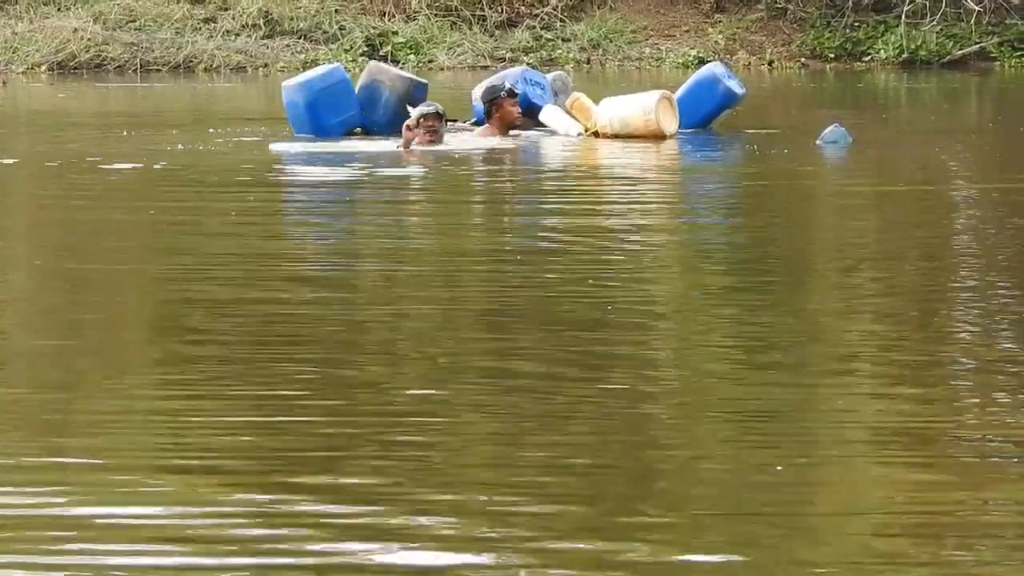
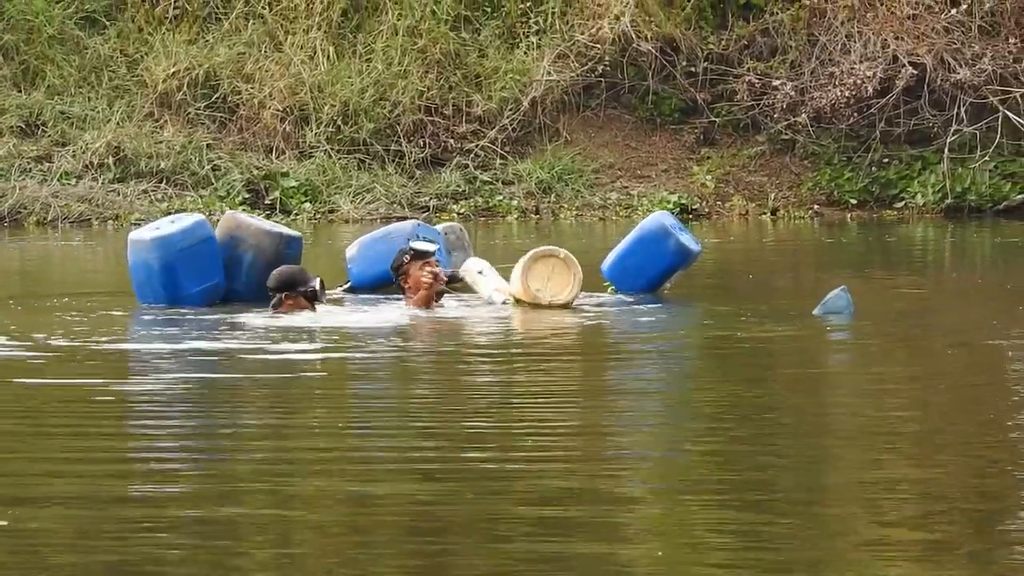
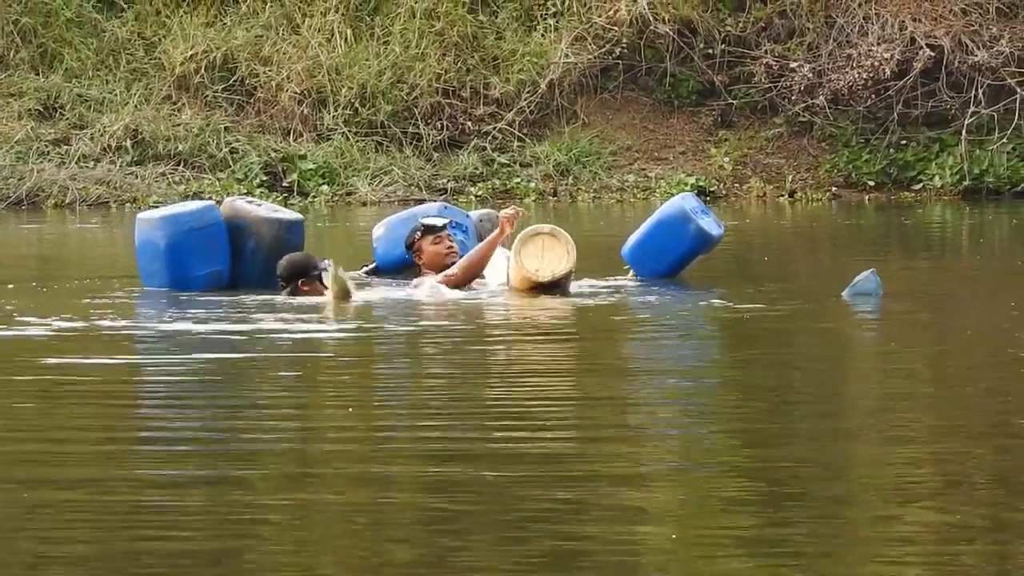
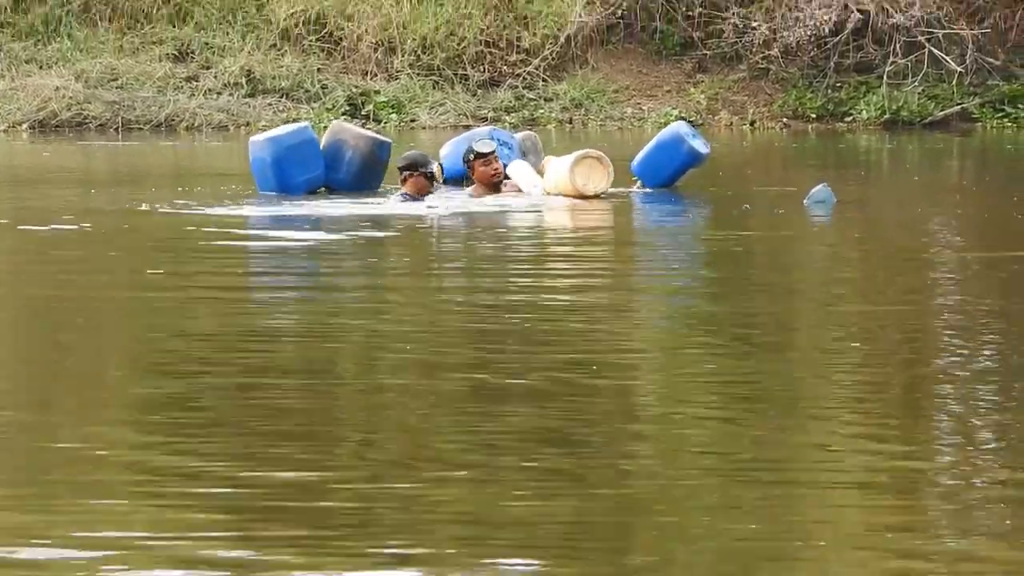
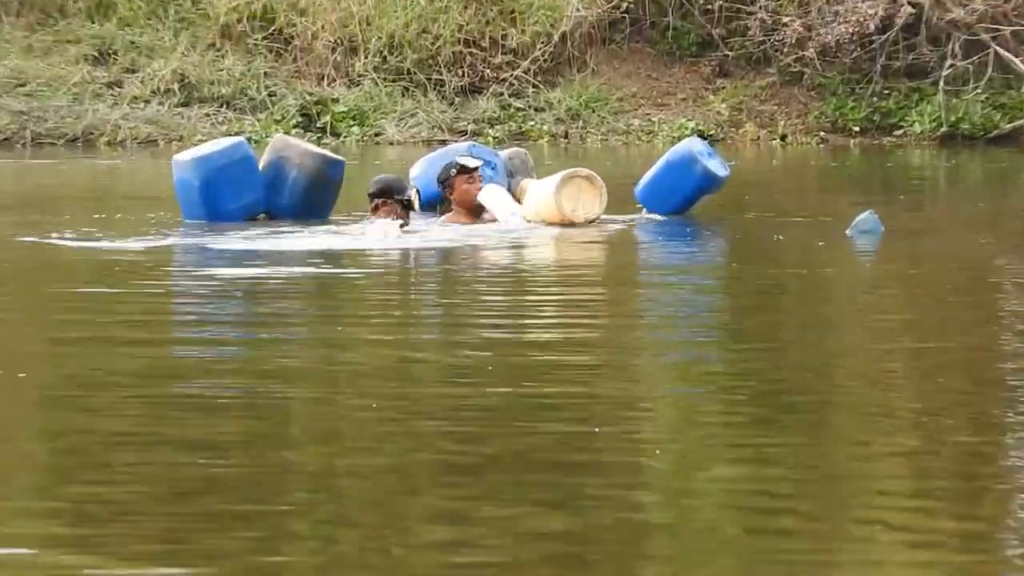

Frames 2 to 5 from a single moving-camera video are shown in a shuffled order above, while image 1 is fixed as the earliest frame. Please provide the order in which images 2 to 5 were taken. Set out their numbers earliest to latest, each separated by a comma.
4, 5, 3, 2
